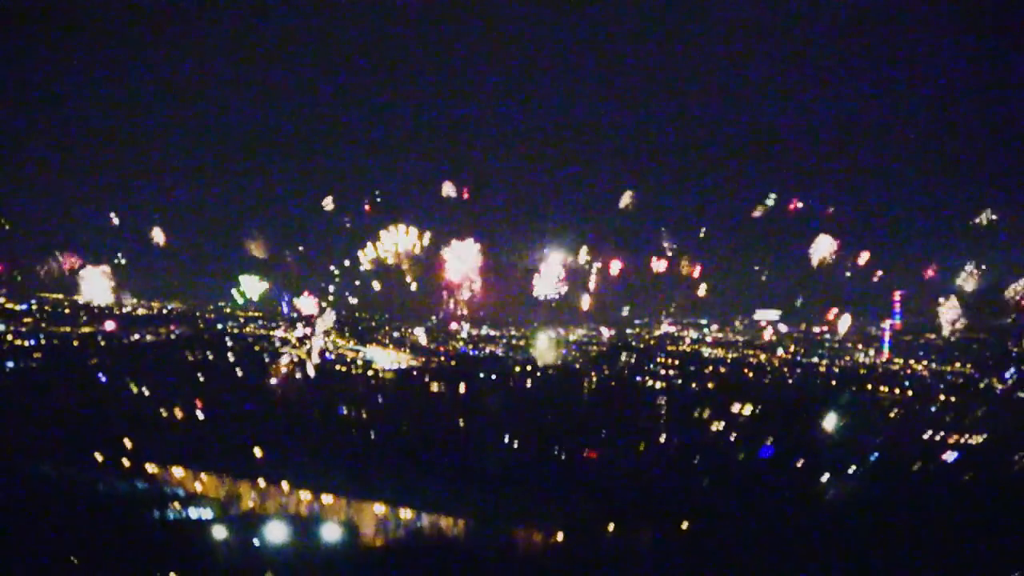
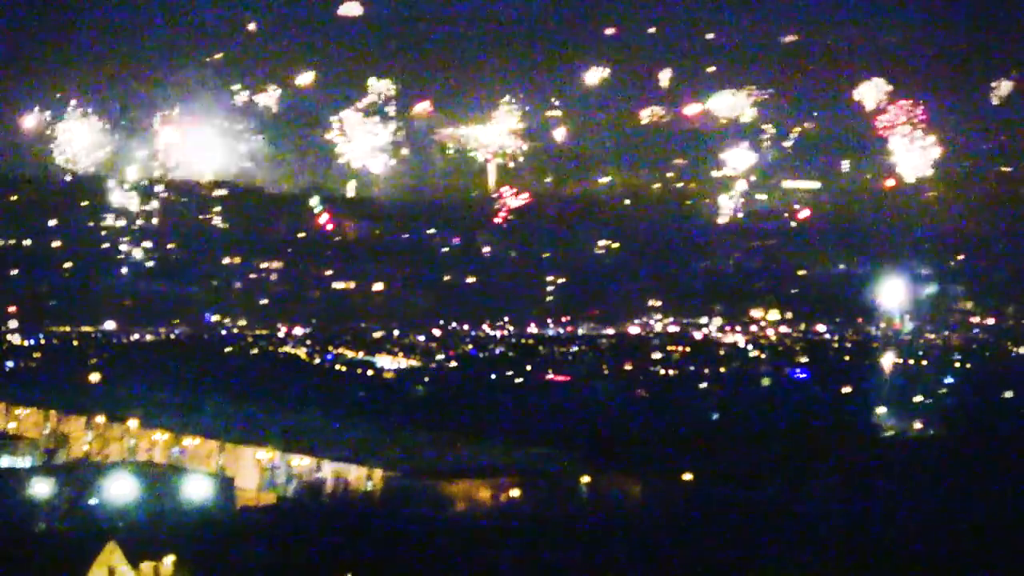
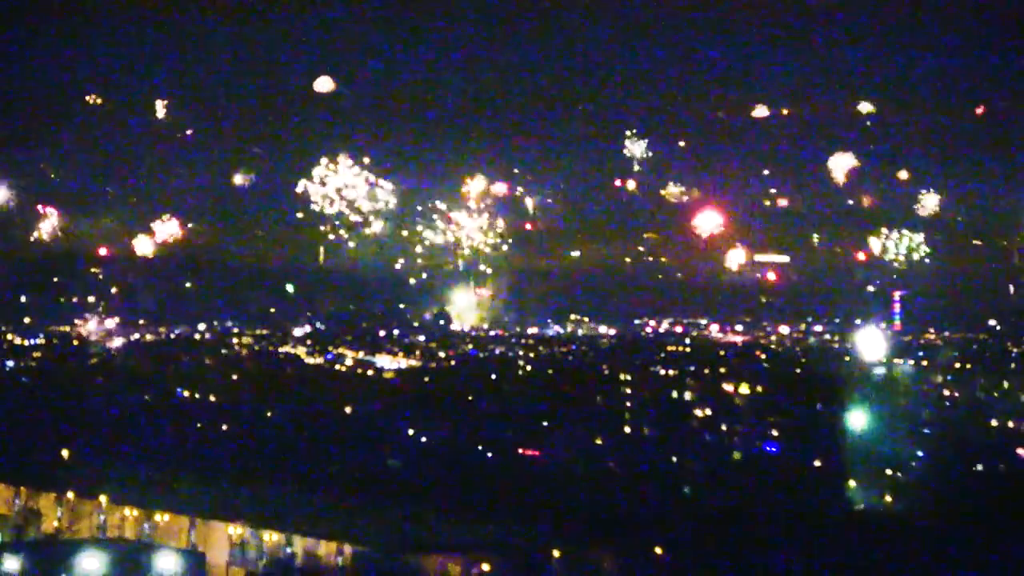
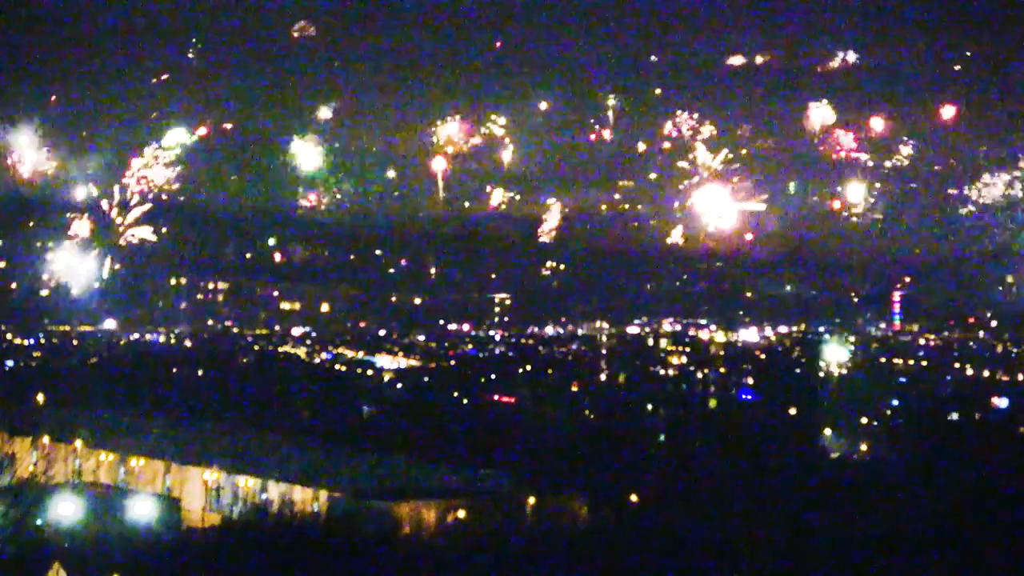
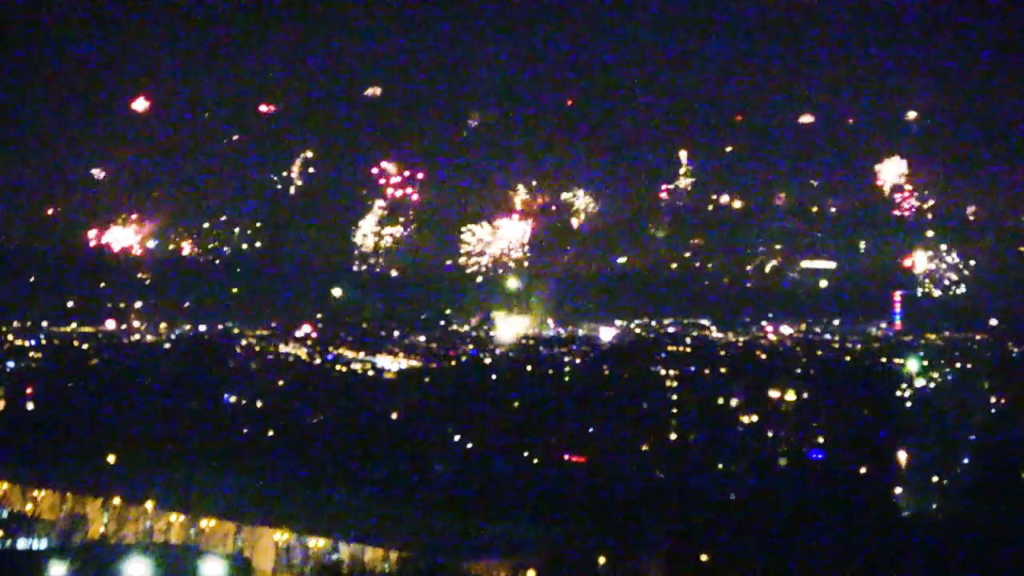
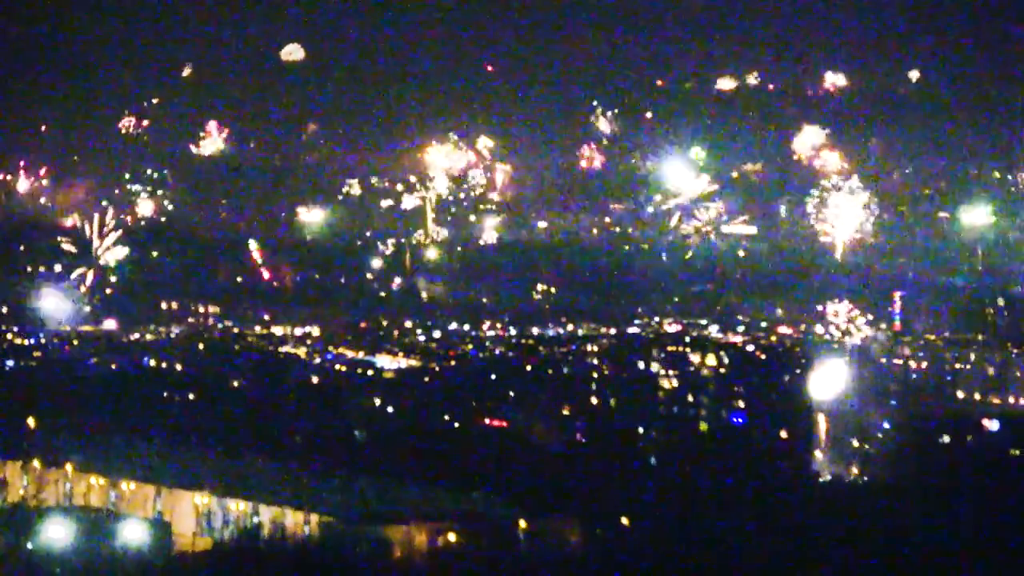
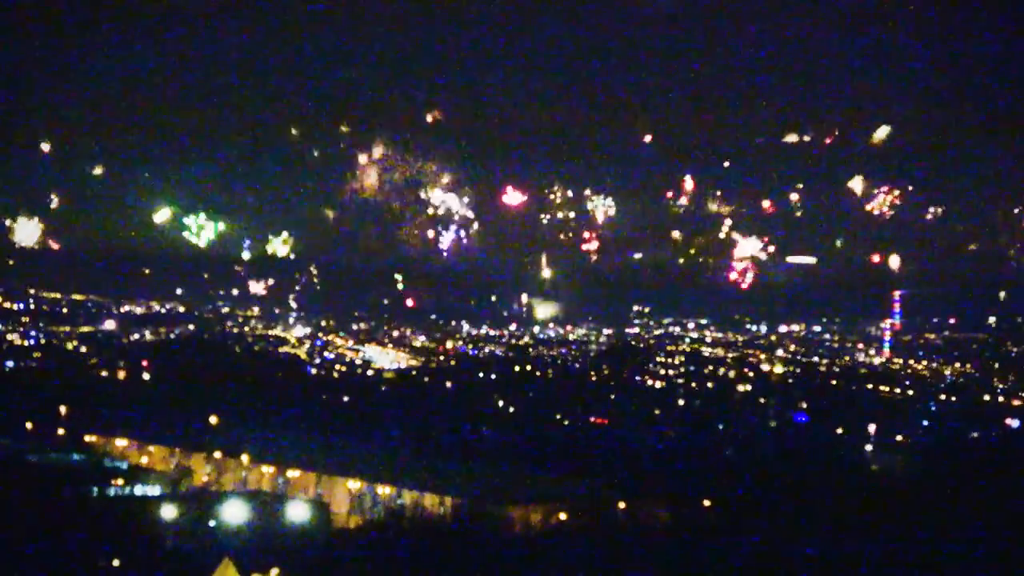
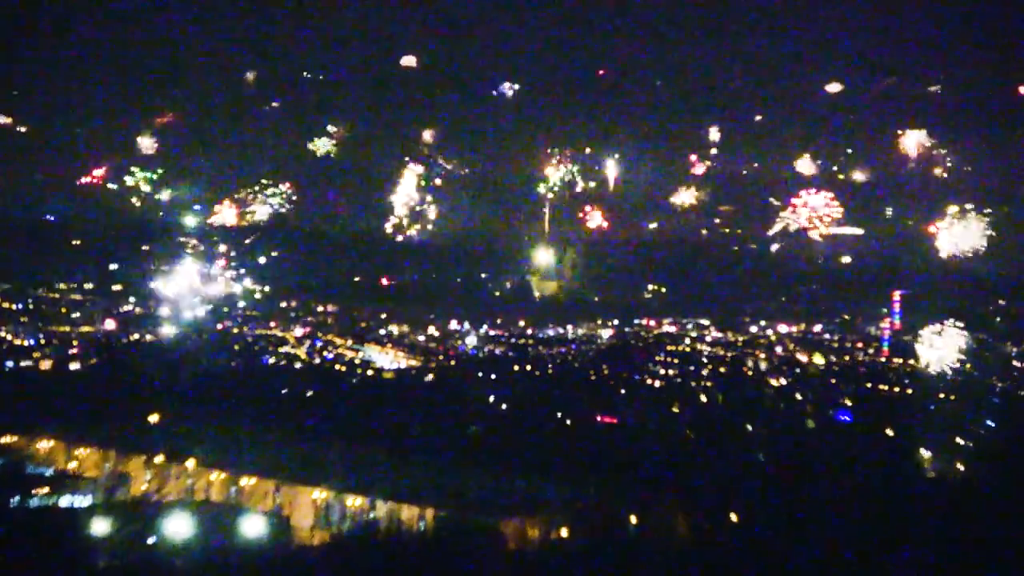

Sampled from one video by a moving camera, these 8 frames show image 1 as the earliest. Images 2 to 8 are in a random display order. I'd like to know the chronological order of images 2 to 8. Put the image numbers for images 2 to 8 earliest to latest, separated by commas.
7, 8, 5, 3, 6, 4, 2
